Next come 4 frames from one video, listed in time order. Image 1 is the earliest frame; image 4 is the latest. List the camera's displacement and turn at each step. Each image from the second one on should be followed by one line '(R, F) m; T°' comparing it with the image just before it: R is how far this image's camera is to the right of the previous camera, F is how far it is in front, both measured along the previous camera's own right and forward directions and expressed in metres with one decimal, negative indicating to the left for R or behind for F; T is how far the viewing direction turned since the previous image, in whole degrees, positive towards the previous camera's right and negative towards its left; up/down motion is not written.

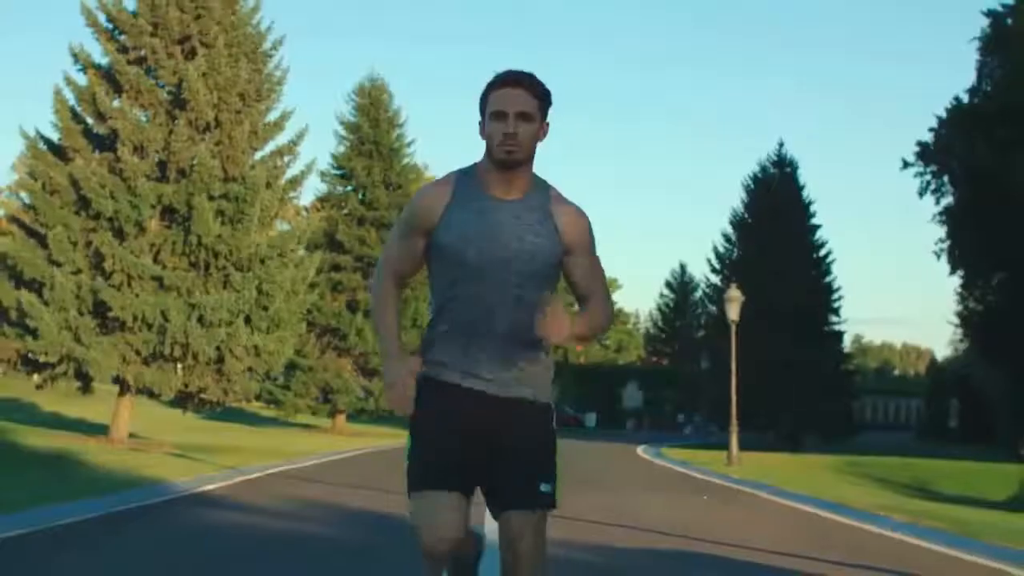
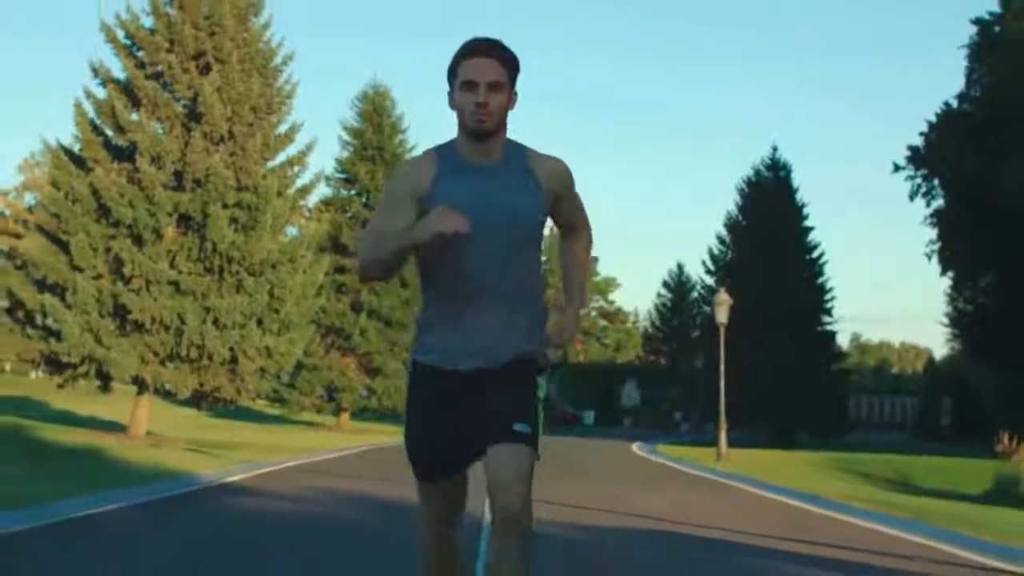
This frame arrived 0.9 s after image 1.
(0.0, -1.1) m; 0°
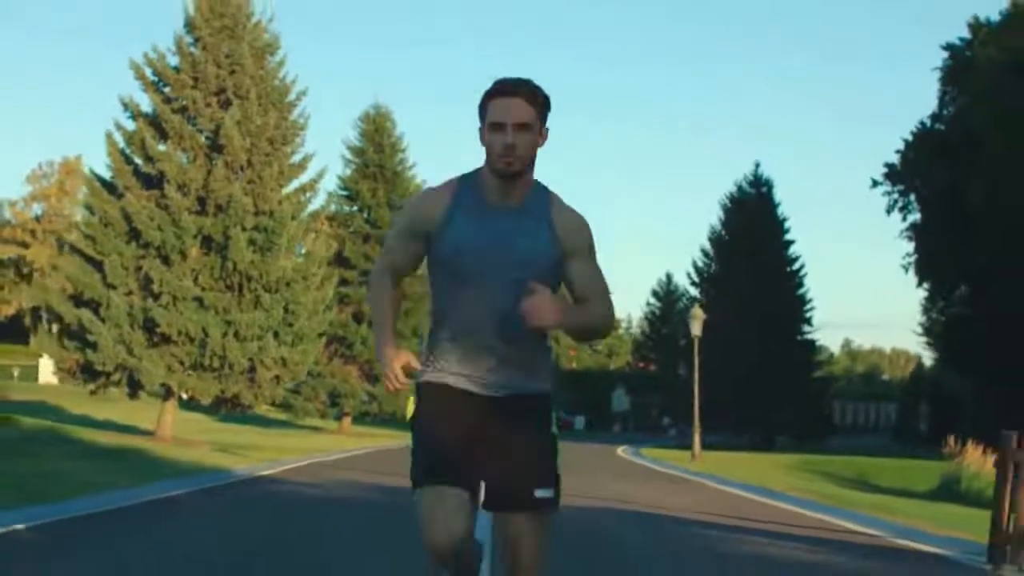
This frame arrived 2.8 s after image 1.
(0.0, -2.3) m; 0°
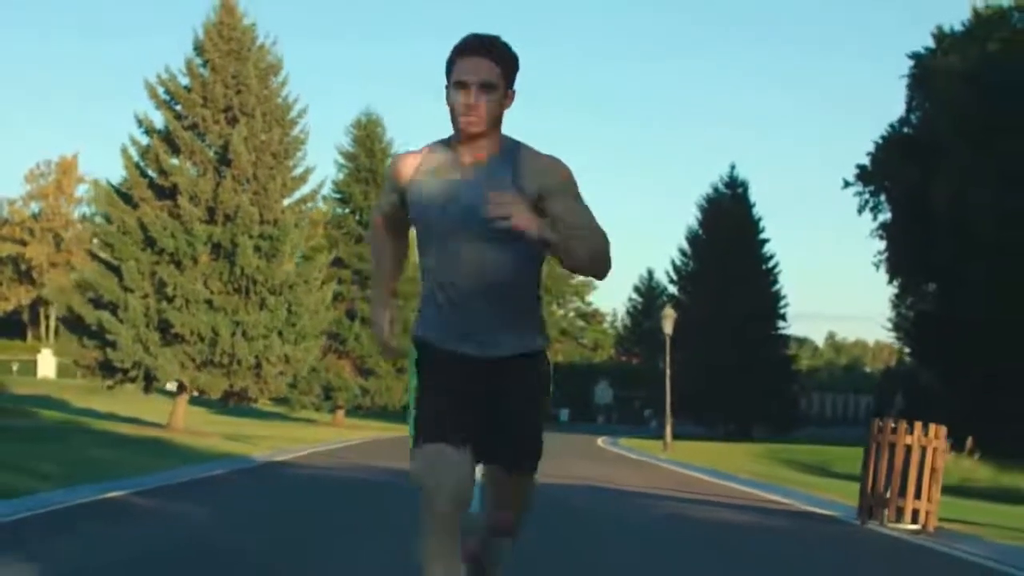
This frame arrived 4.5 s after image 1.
(0.0, -2.1) m; +1°
